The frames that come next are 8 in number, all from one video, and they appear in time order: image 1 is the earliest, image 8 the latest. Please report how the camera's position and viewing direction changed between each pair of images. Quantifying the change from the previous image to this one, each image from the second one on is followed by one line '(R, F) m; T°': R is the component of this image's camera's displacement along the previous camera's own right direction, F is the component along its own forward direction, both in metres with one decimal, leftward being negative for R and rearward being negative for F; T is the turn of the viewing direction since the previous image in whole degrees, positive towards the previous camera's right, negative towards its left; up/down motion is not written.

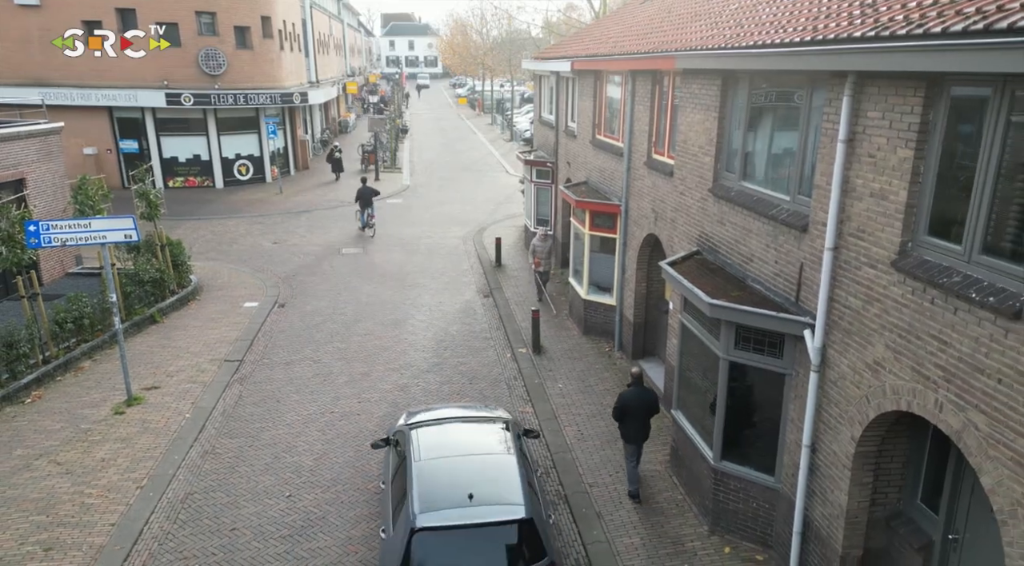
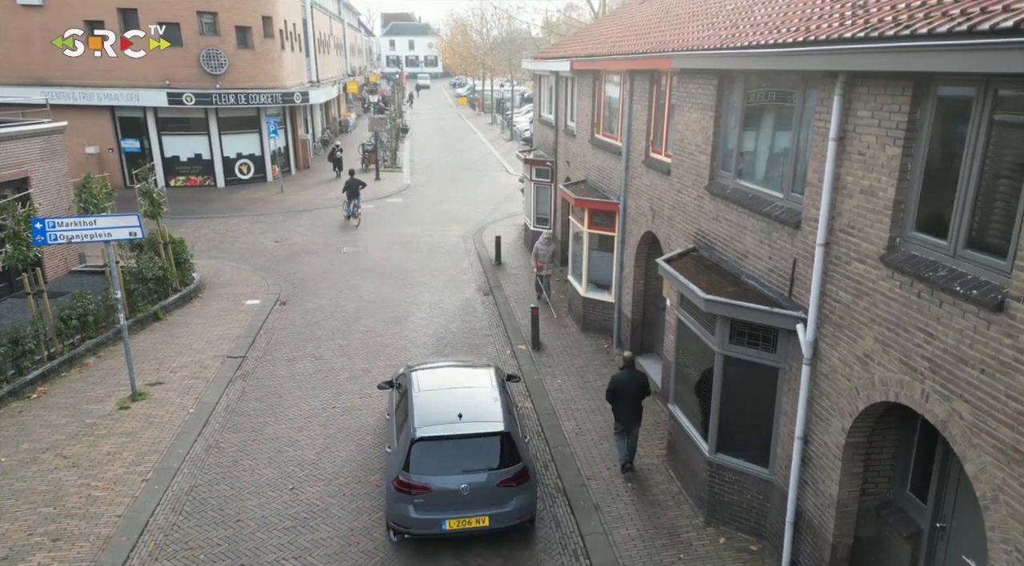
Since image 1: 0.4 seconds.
(0.0, -0.1) m; 0°
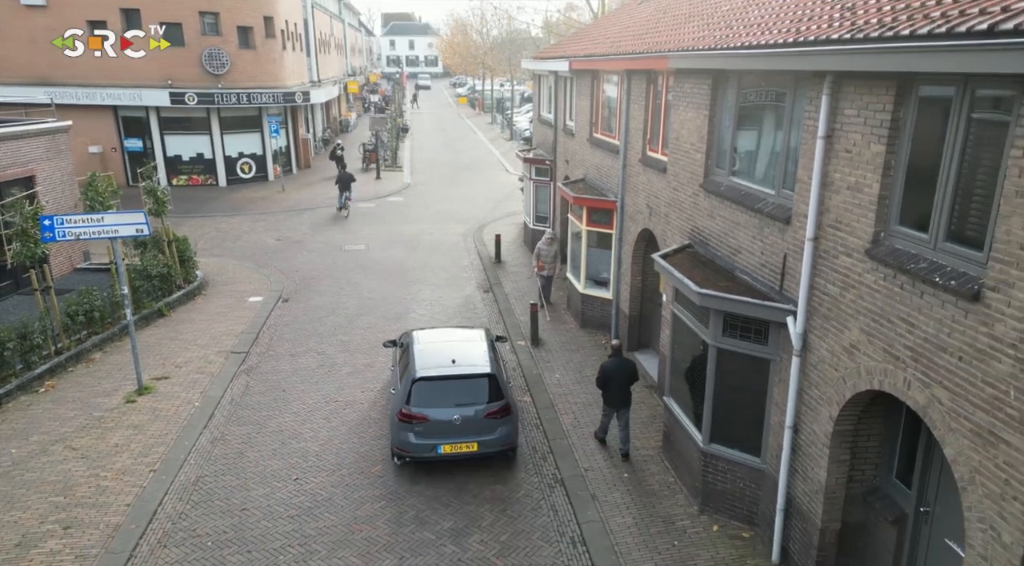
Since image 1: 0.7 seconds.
(0.0, -0.2) m; 0°
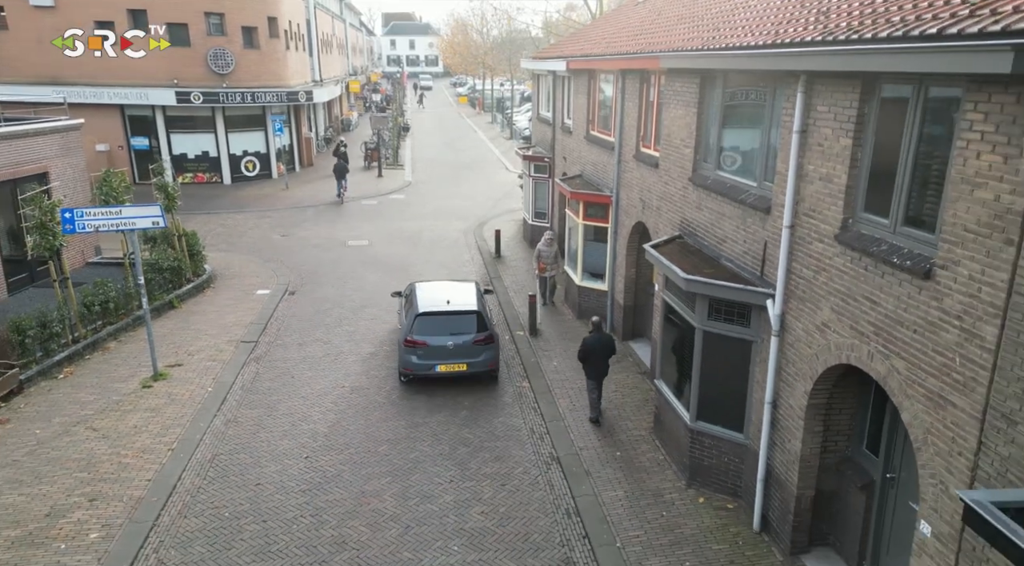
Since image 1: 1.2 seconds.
(0.0, -0.5) m; 0°
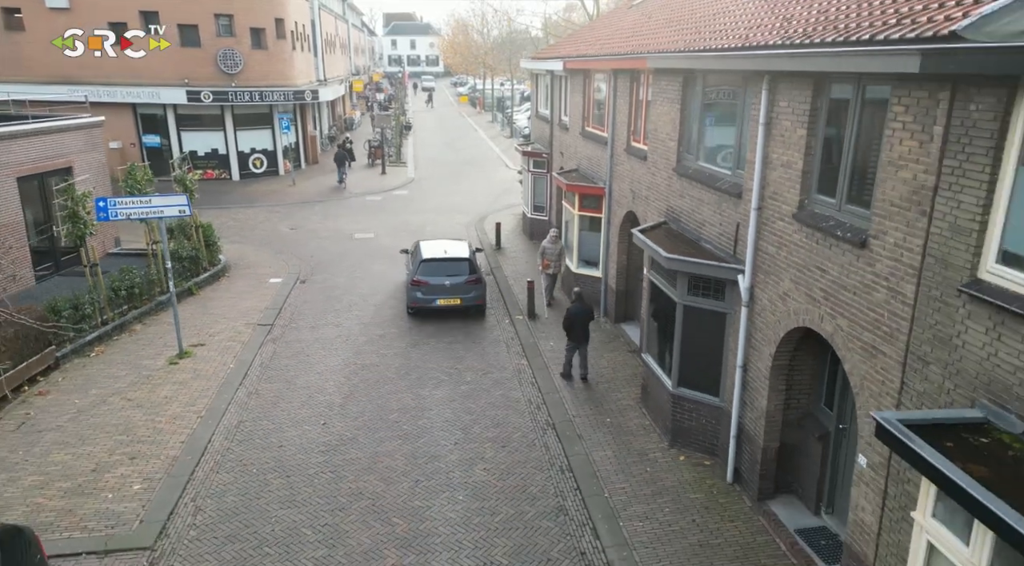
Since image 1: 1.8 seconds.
(0.0, -0.9) m; 0°
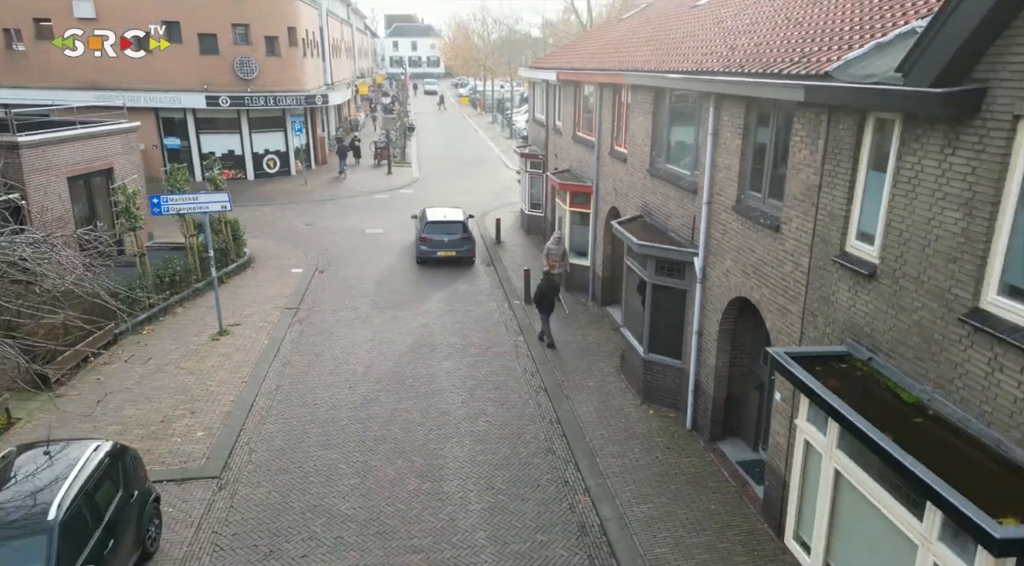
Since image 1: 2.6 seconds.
(0.0, -1.8) m; 0°
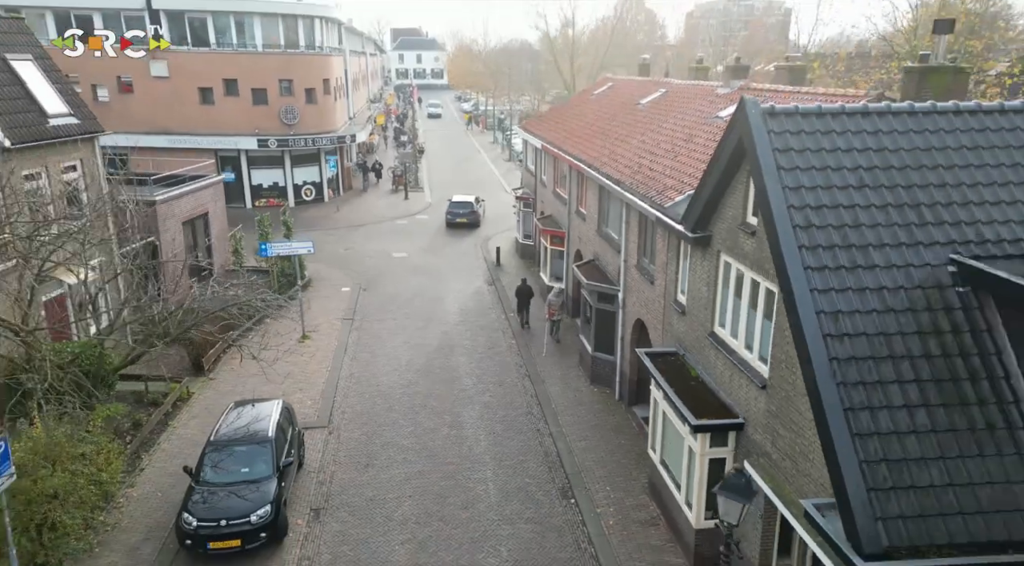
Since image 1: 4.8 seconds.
(+0.2, -6.2) m; 0°
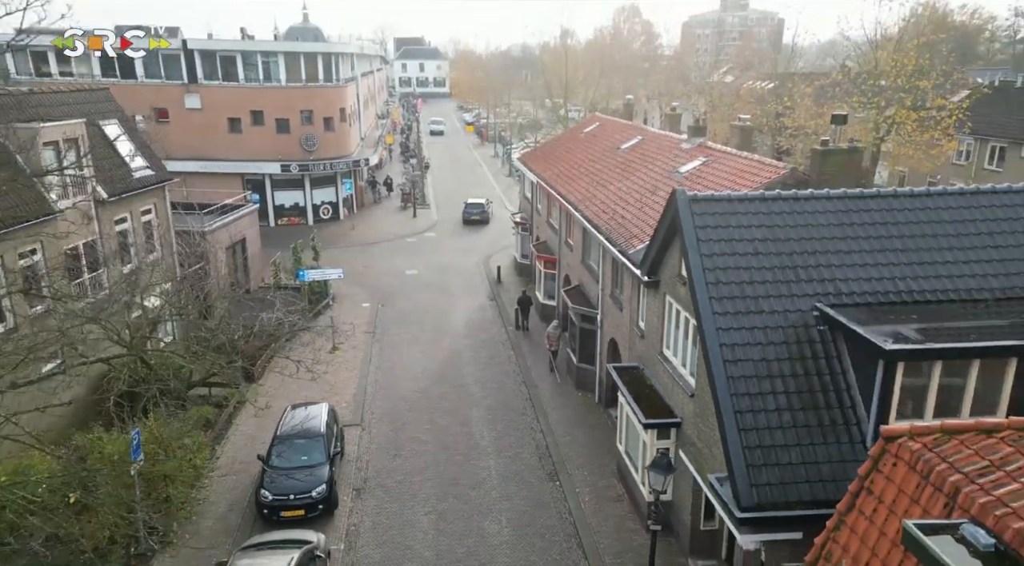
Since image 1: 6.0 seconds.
(0.0, -3.7) m; 0°
